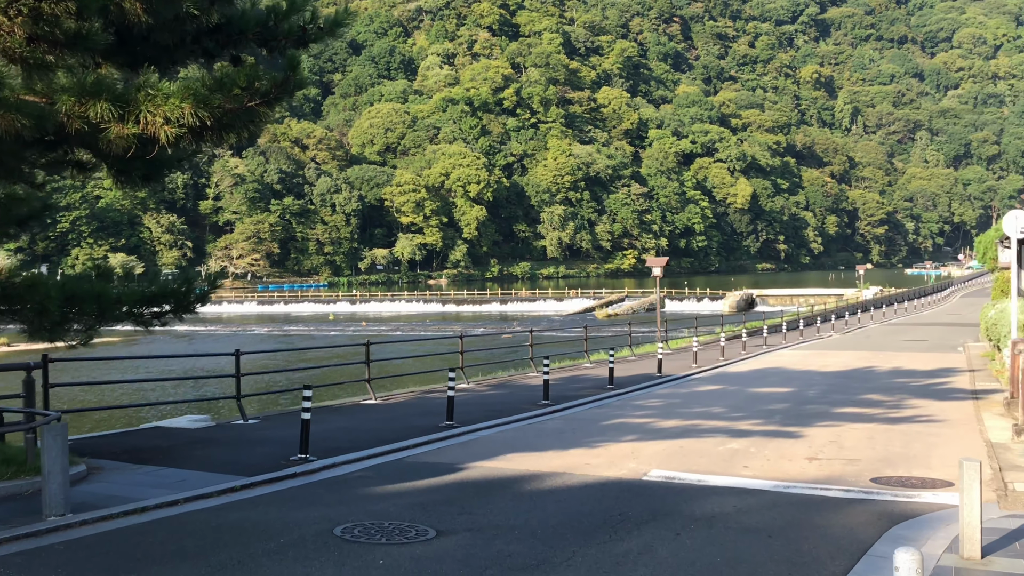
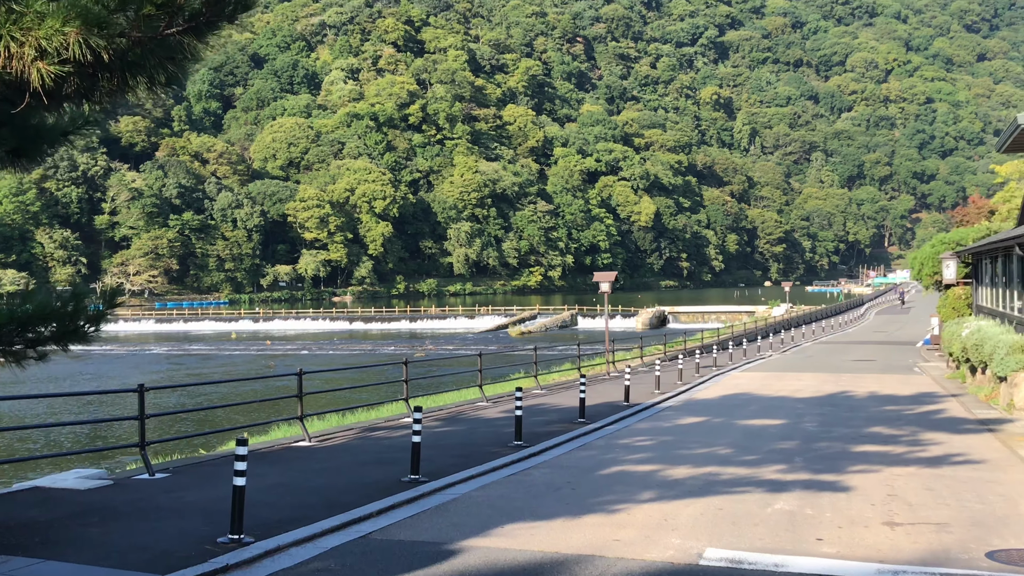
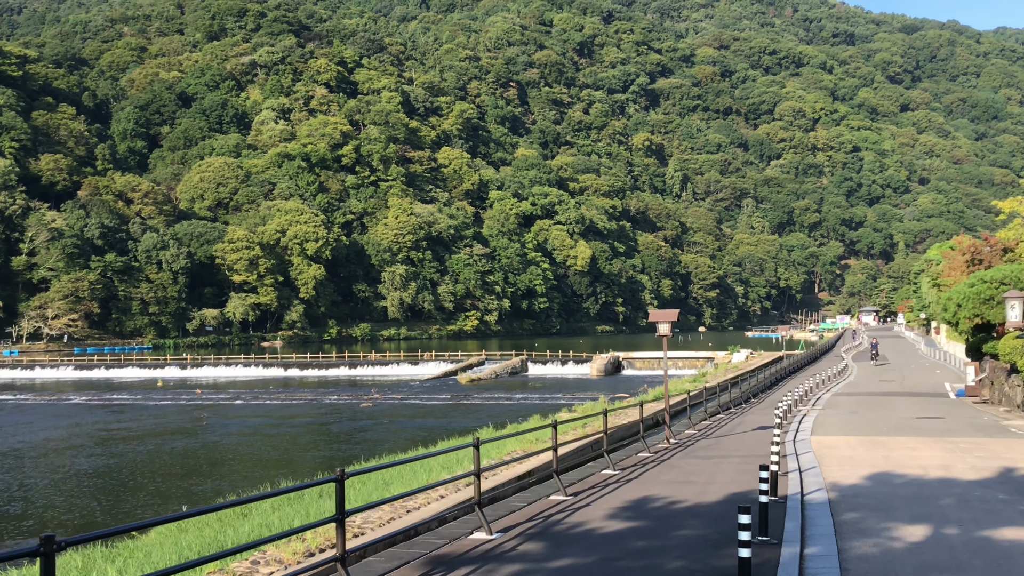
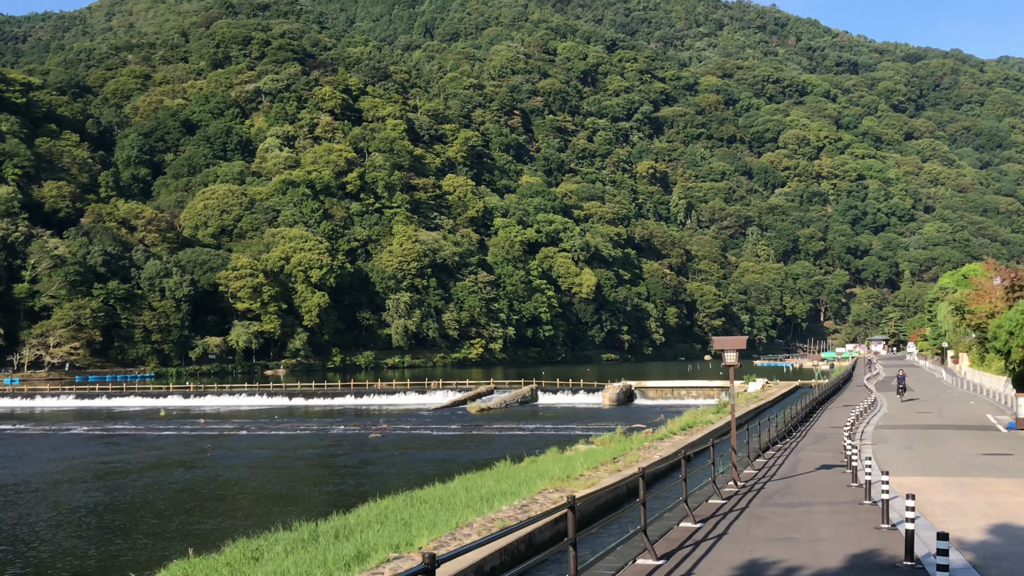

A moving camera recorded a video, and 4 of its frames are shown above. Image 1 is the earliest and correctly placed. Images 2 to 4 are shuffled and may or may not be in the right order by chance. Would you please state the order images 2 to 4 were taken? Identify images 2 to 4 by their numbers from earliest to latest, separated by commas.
2, 3, 4
